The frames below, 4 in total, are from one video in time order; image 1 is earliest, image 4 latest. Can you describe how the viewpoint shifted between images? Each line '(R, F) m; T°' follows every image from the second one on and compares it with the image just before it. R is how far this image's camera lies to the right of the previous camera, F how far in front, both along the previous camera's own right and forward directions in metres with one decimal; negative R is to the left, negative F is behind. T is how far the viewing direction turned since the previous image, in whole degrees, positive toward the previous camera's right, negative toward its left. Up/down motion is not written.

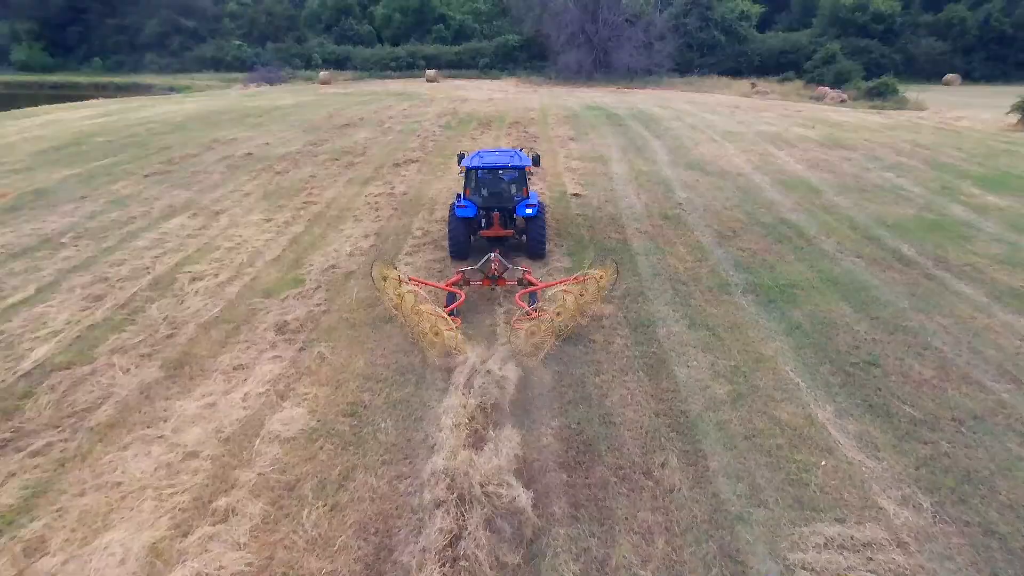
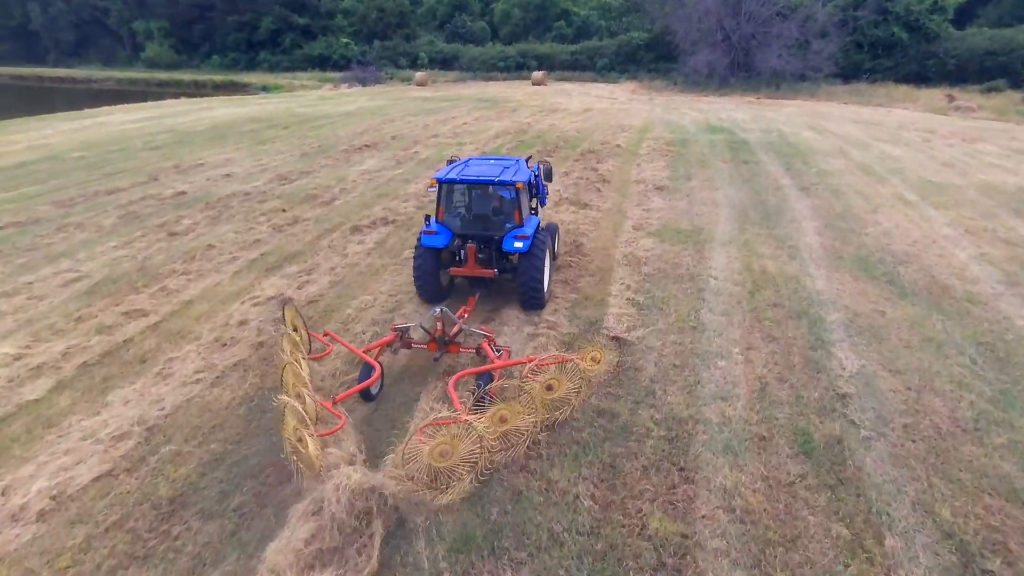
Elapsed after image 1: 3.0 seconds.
(+1.6, +6.8) m; -11°
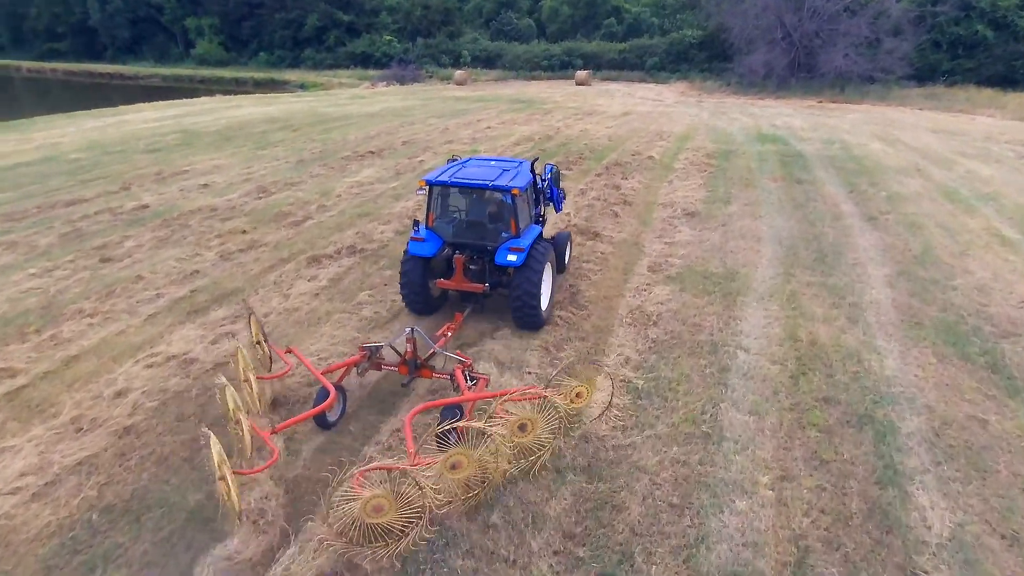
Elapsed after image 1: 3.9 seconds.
(+0.8, +1.9) m; -4°
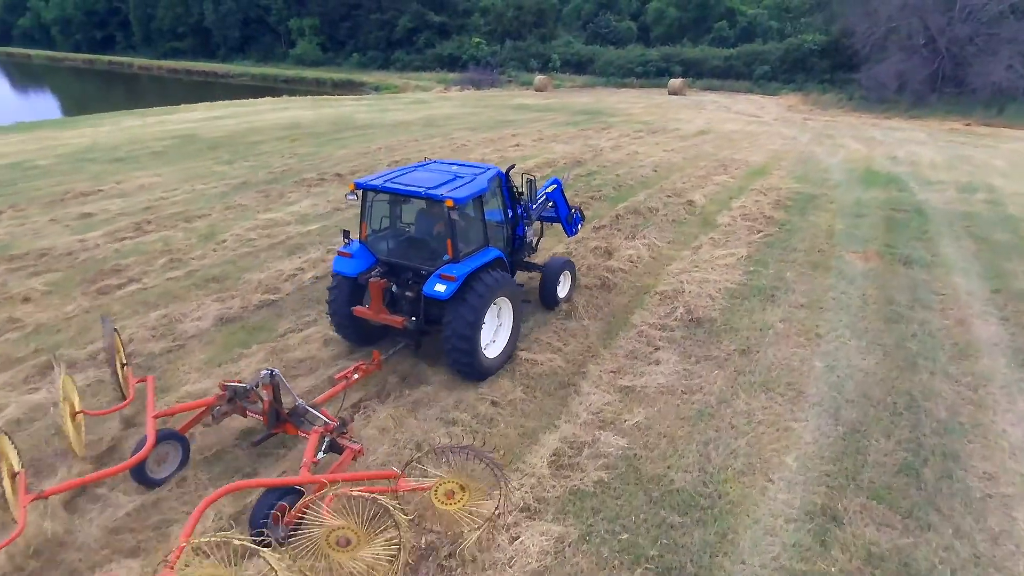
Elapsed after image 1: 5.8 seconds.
(+2.2, +3.9) m; -9°
